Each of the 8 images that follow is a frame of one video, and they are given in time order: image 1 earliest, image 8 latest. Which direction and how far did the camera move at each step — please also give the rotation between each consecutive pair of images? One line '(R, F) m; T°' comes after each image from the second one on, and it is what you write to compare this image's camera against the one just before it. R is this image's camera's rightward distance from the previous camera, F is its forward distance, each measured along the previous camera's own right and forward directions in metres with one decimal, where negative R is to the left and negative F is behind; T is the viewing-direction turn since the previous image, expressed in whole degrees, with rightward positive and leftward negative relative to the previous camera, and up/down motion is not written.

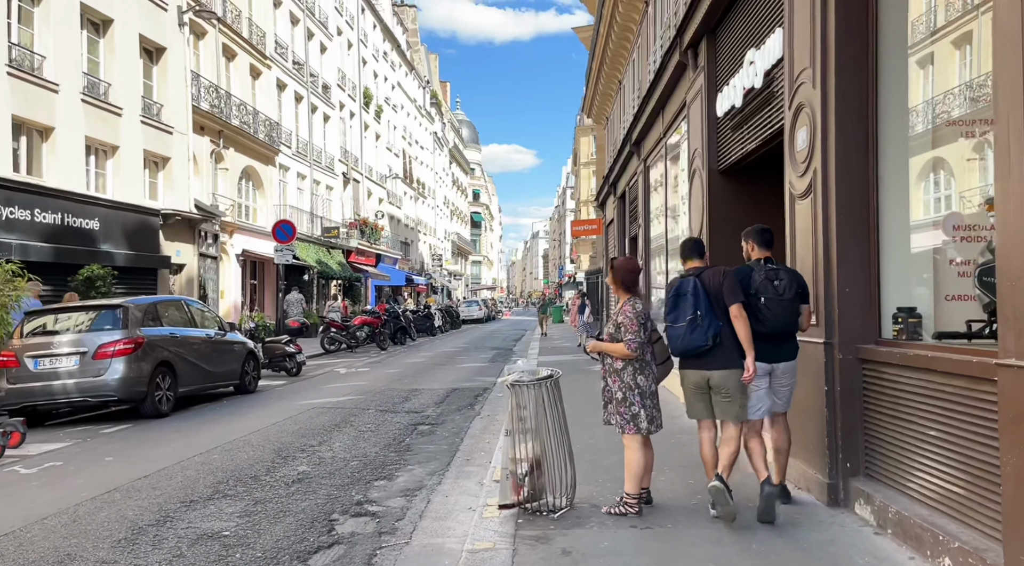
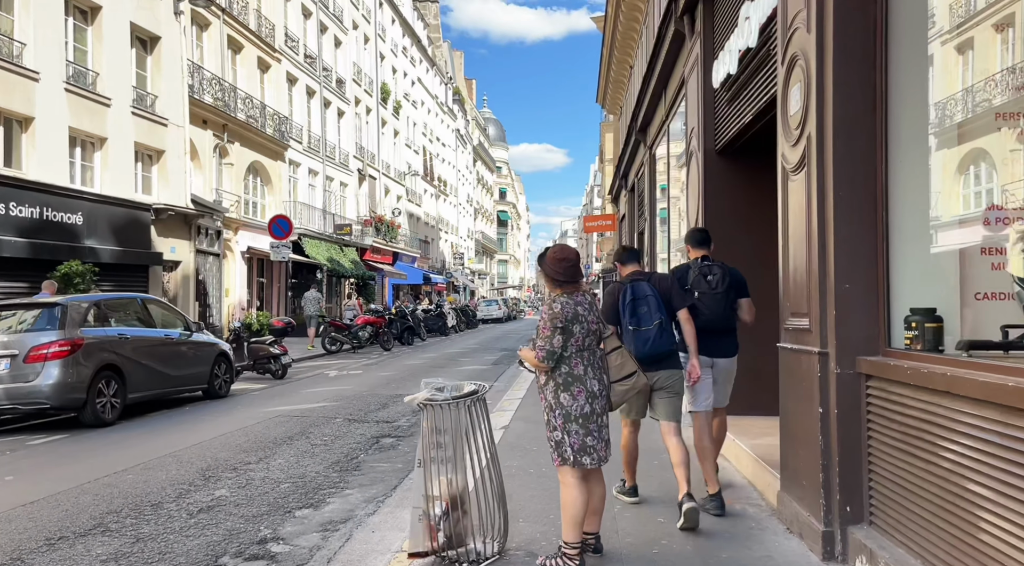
(+0.6, +0.9) m; -2°
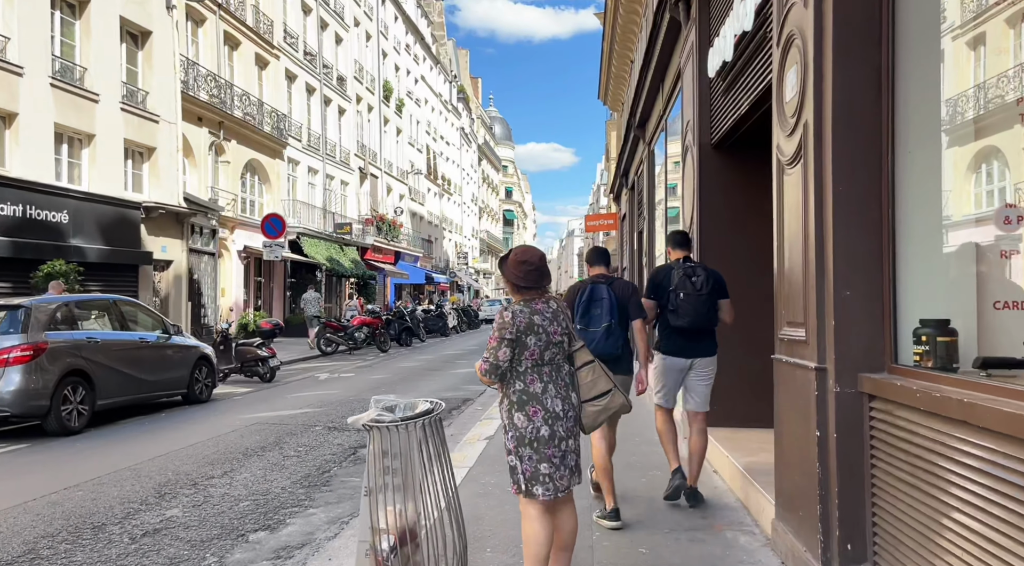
(+0.2, +0.4) m; -1°
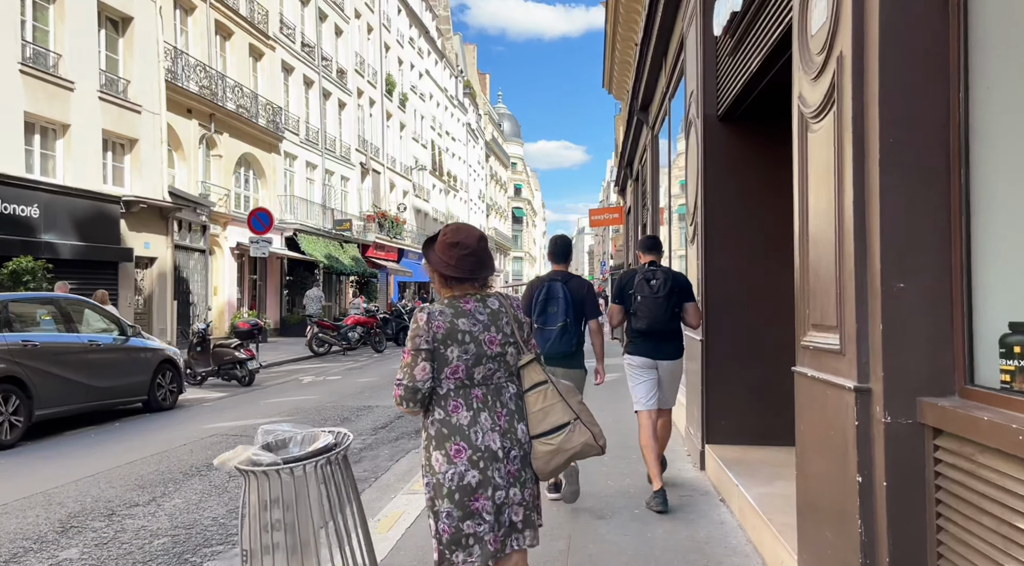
(+0.3, +0.9) m; -1°
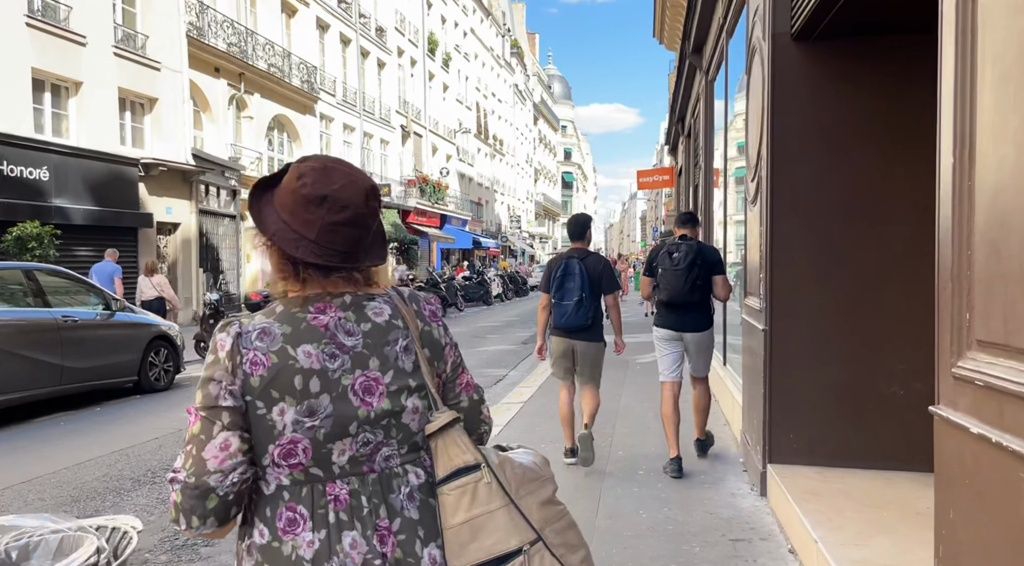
(+0.2, +1.2) m; -4°
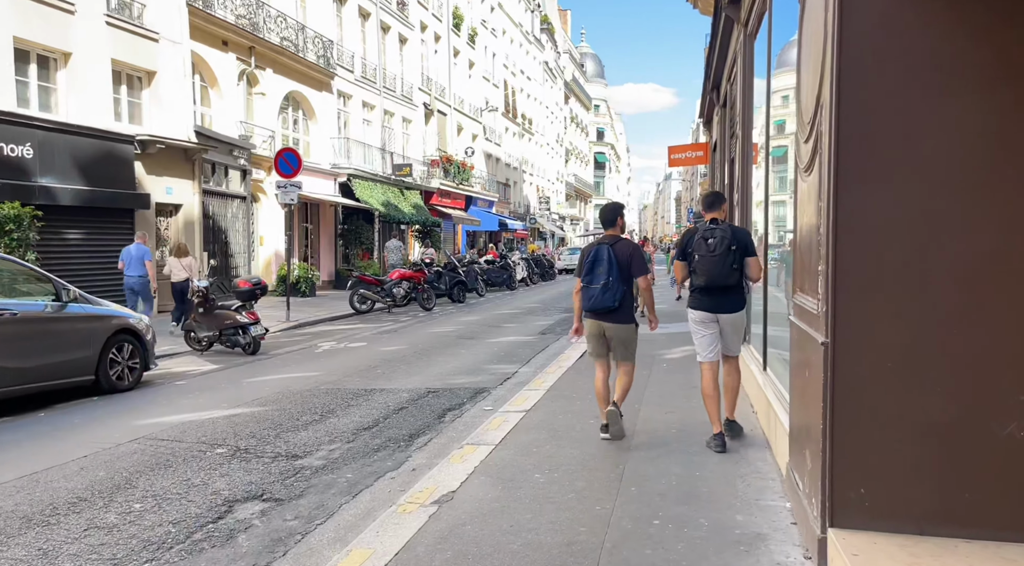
(+0.3, +1.1) m; -3°
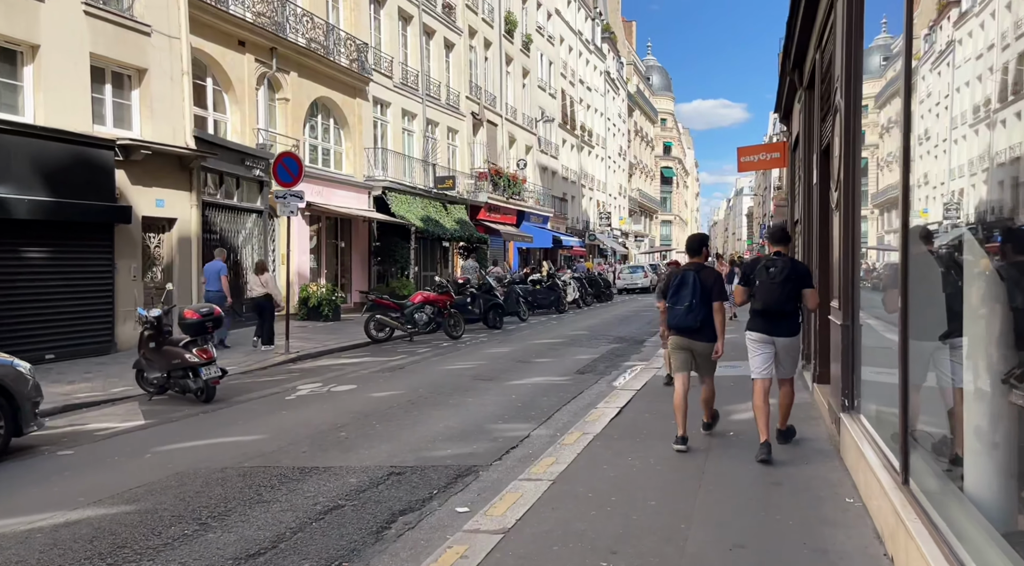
(+0.5, +2.4) m; -5°
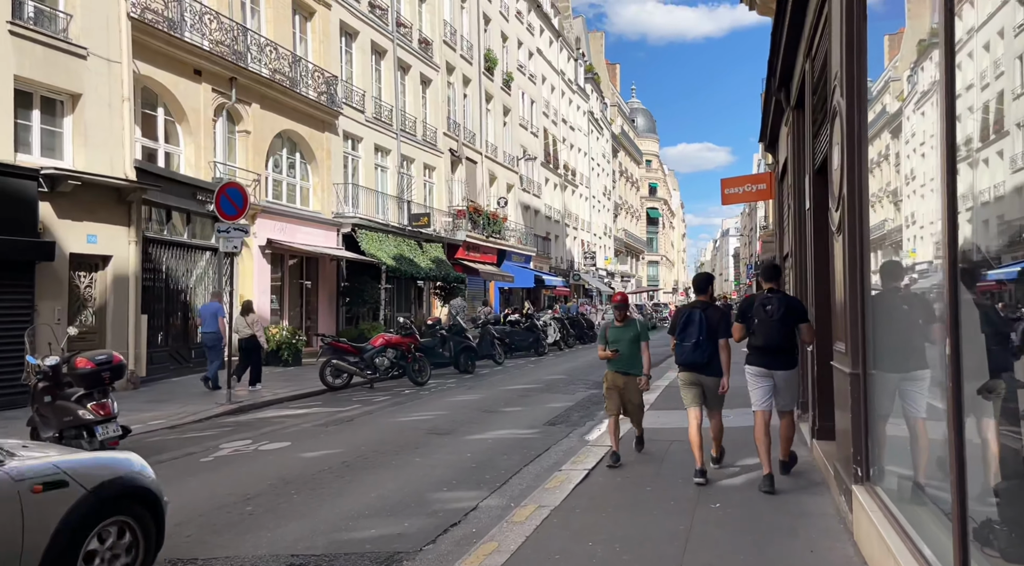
(+0.4, +1.1) m; +1°
